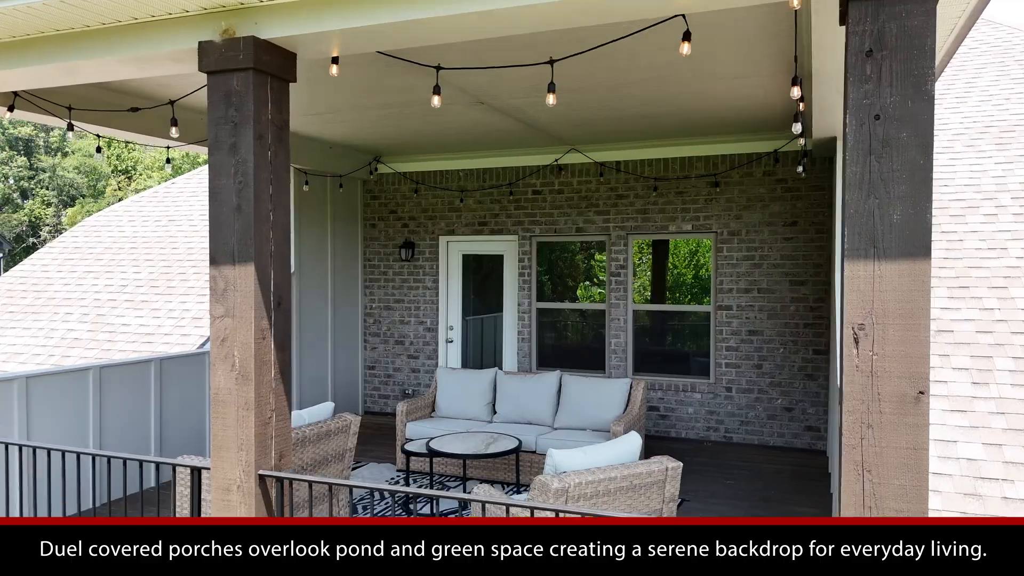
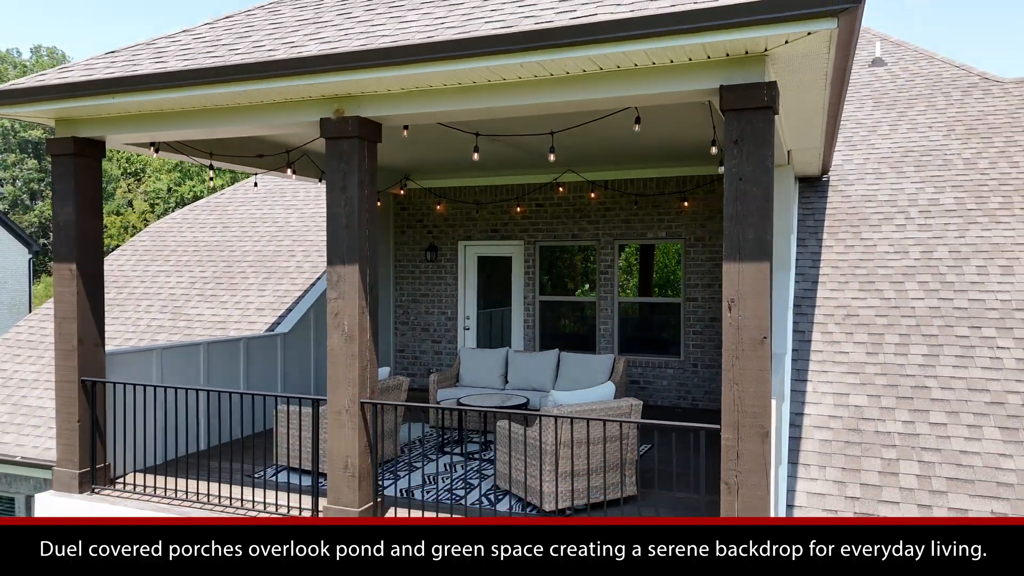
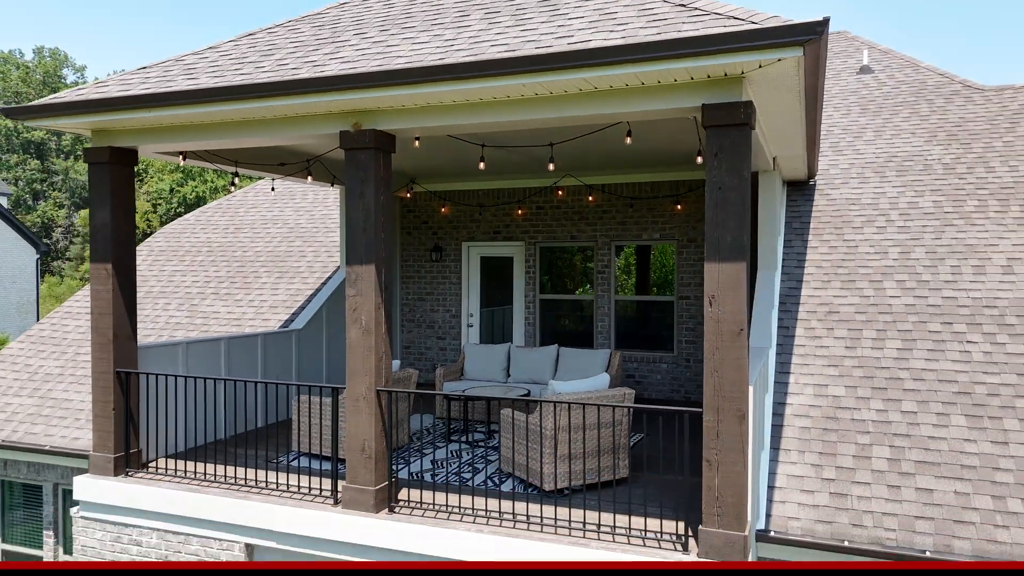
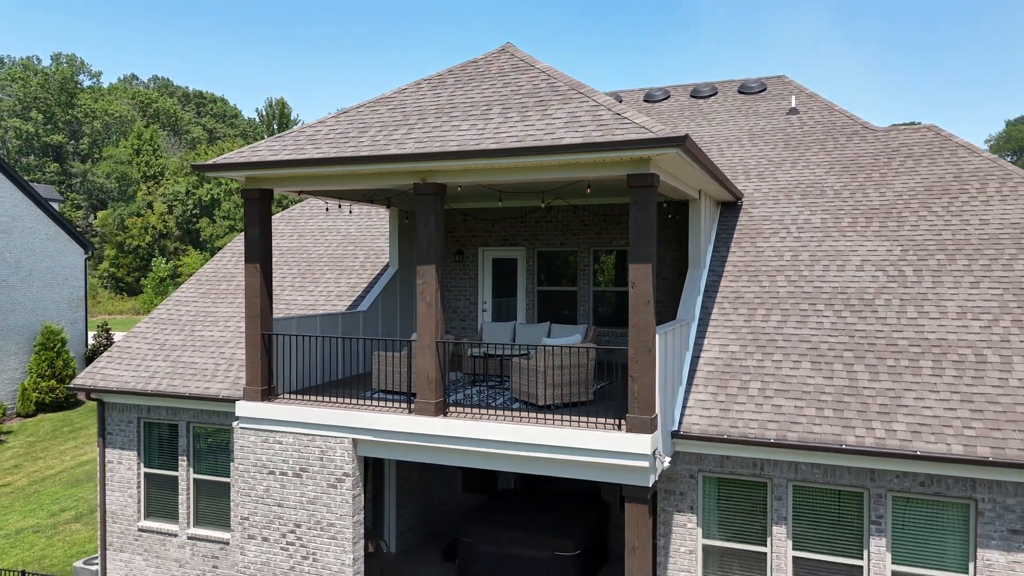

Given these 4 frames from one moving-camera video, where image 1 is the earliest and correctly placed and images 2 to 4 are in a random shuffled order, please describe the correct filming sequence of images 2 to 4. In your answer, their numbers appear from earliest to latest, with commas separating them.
2, 3, 4
